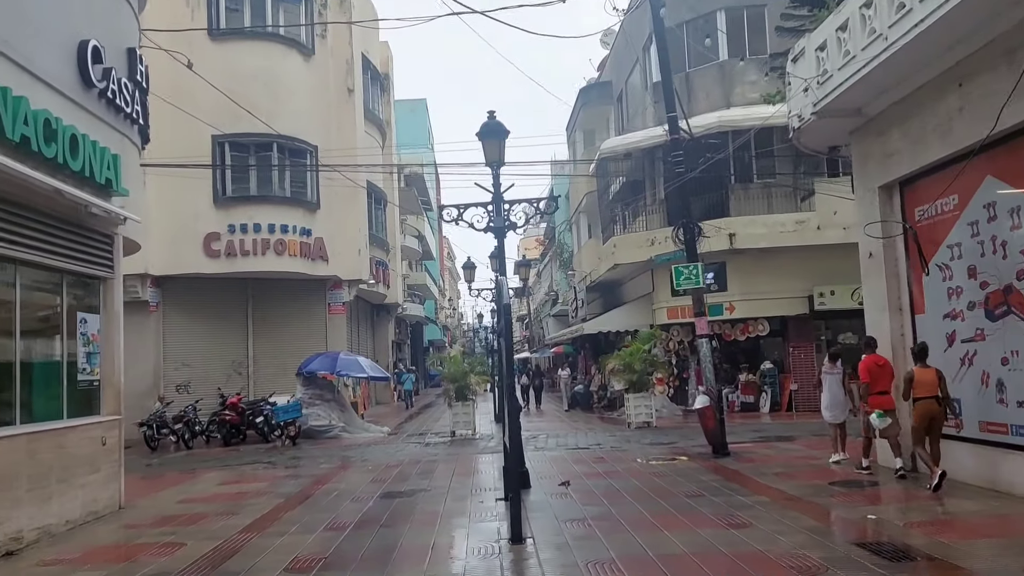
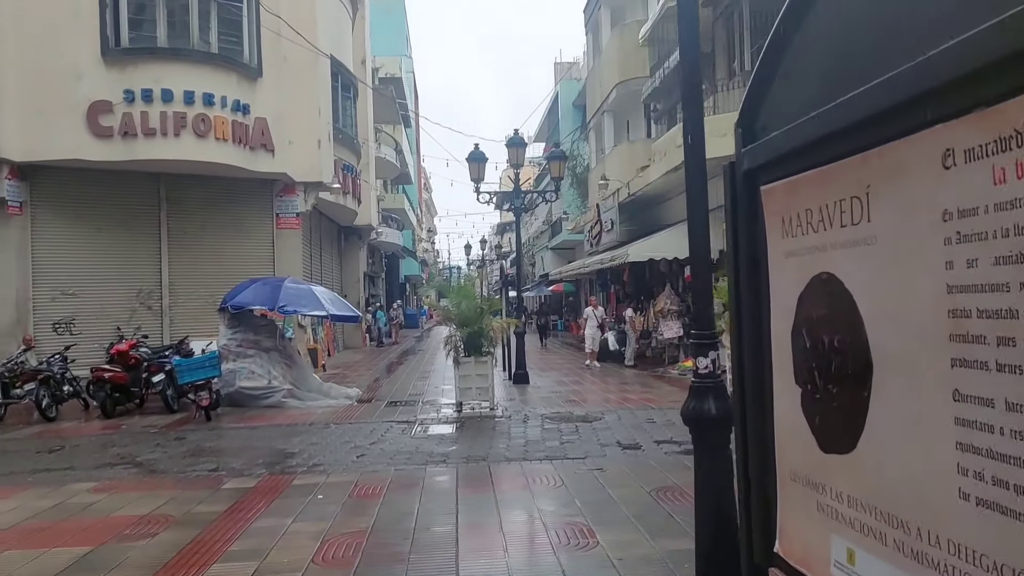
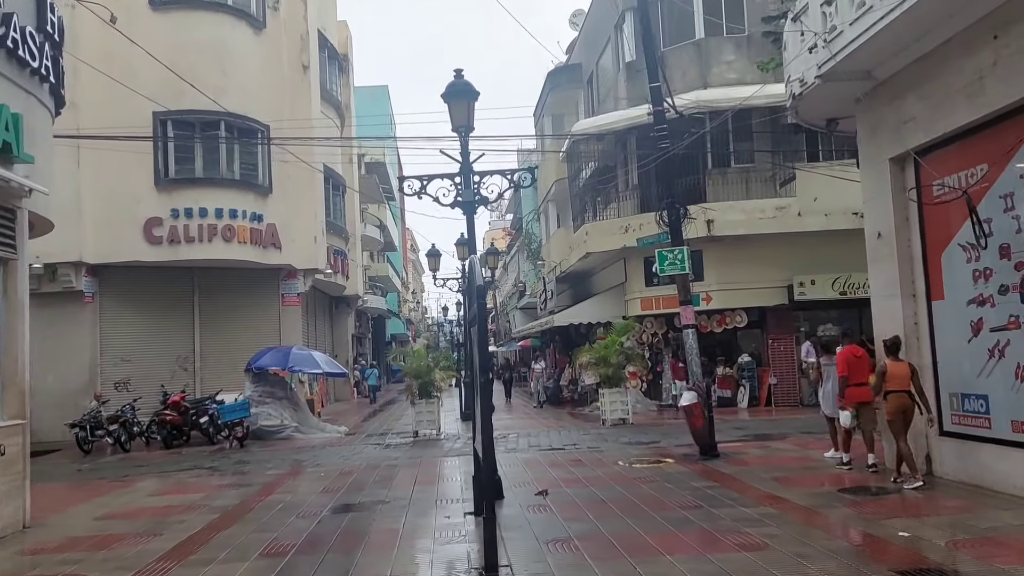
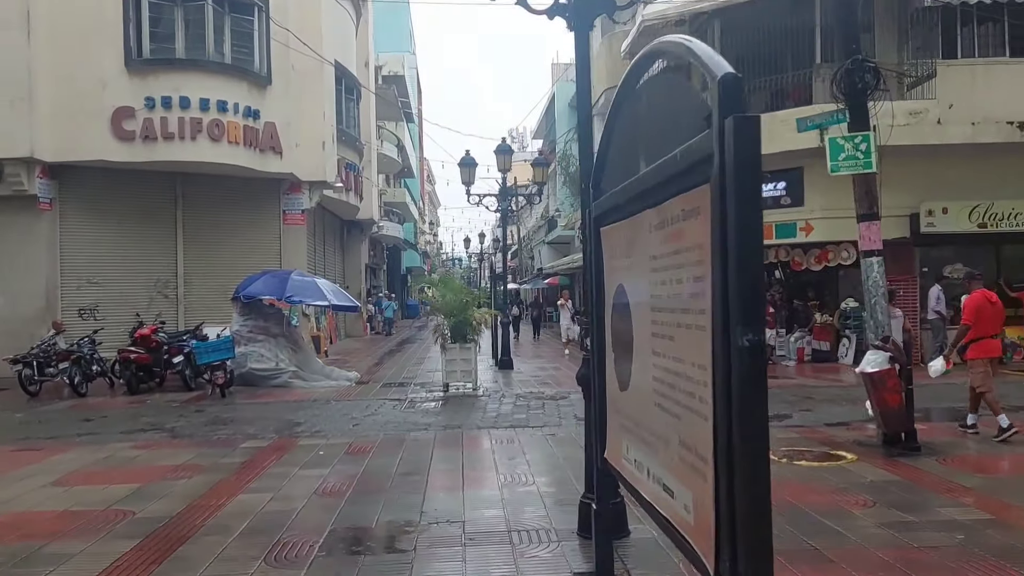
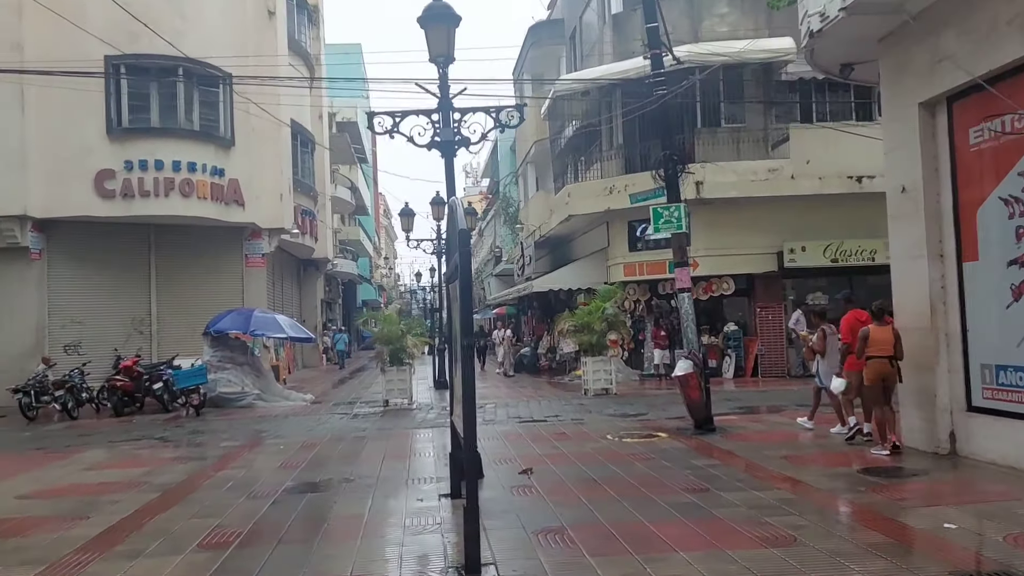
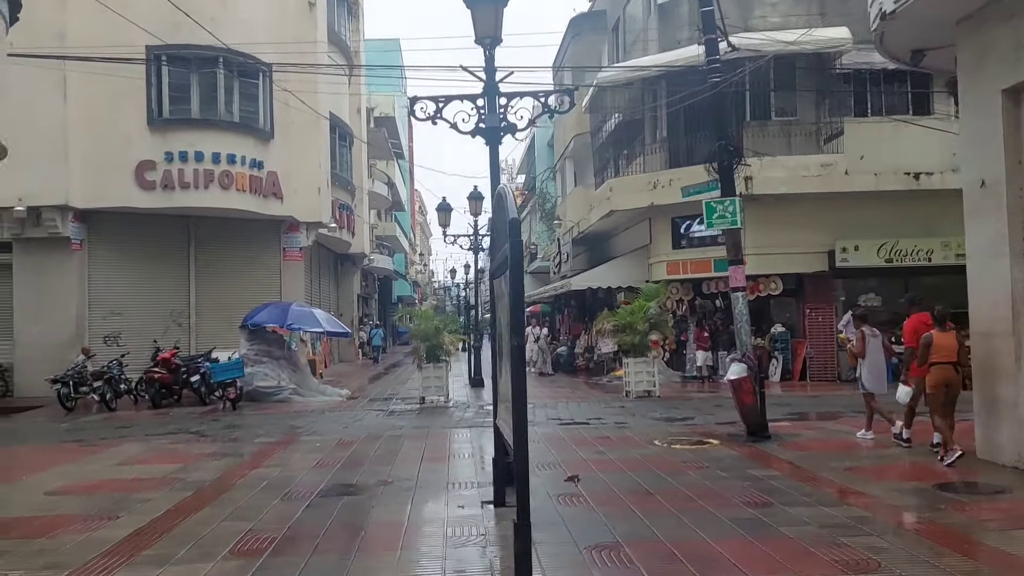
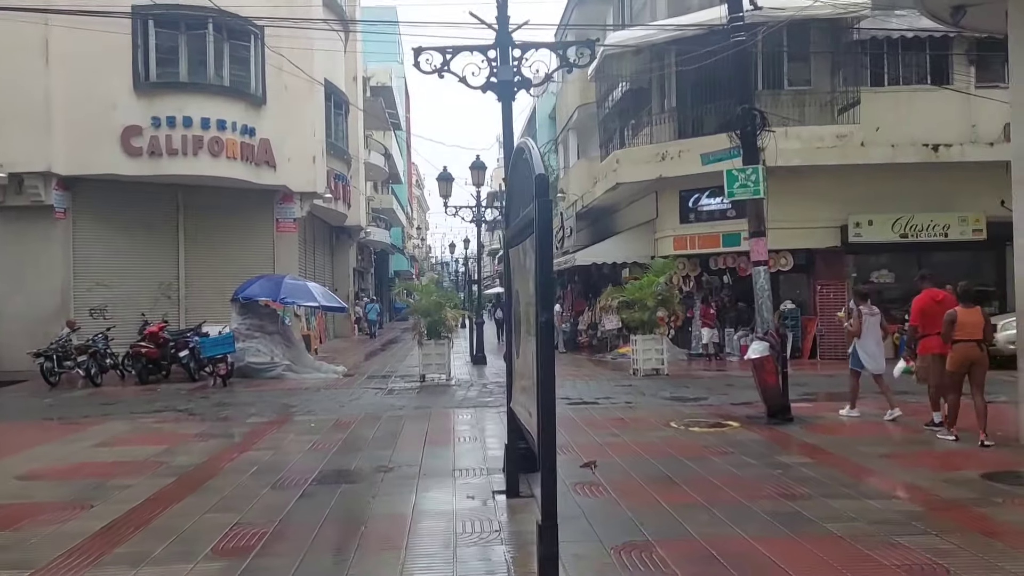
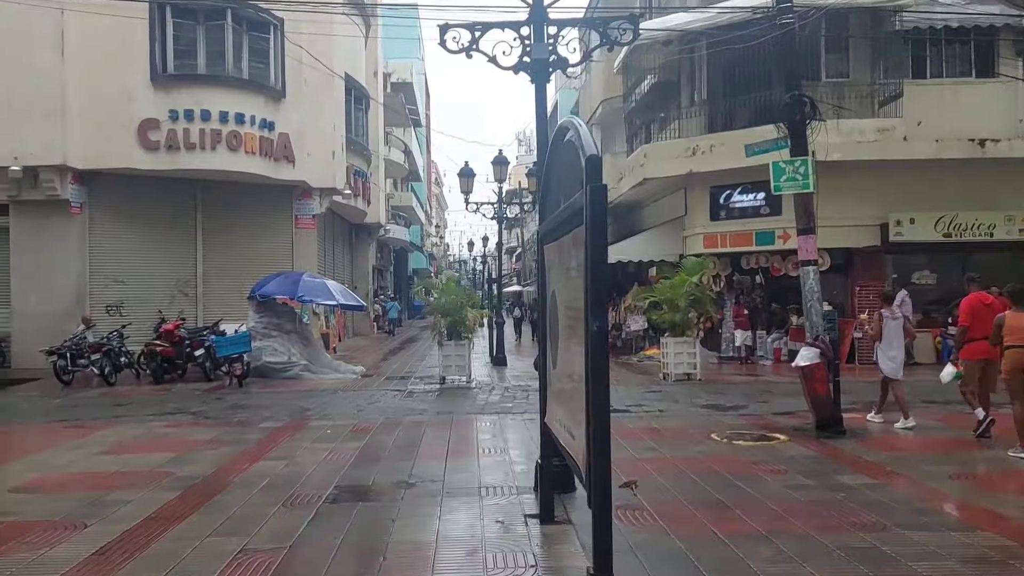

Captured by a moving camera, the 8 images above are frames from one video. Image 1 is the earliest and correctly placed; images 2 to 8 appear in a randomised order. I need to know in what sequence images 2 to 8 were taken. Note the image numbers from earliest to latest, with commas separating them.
3, 5, 6, 7, 8, 4, 2
